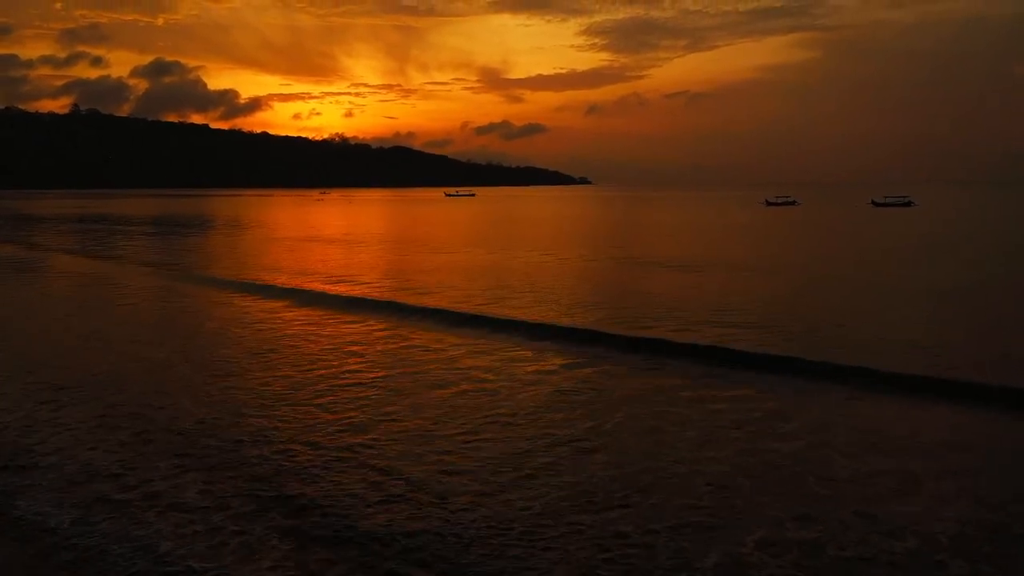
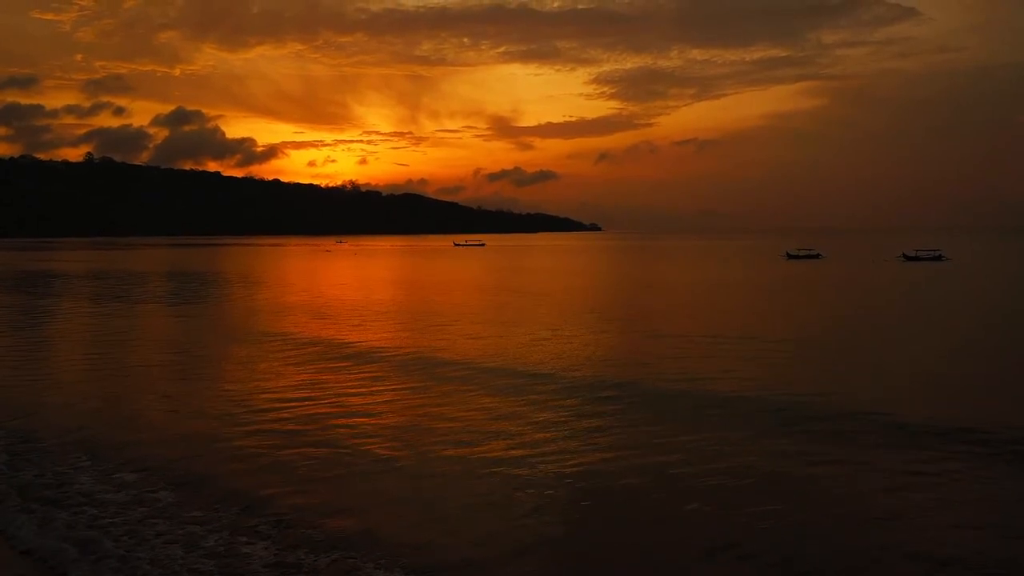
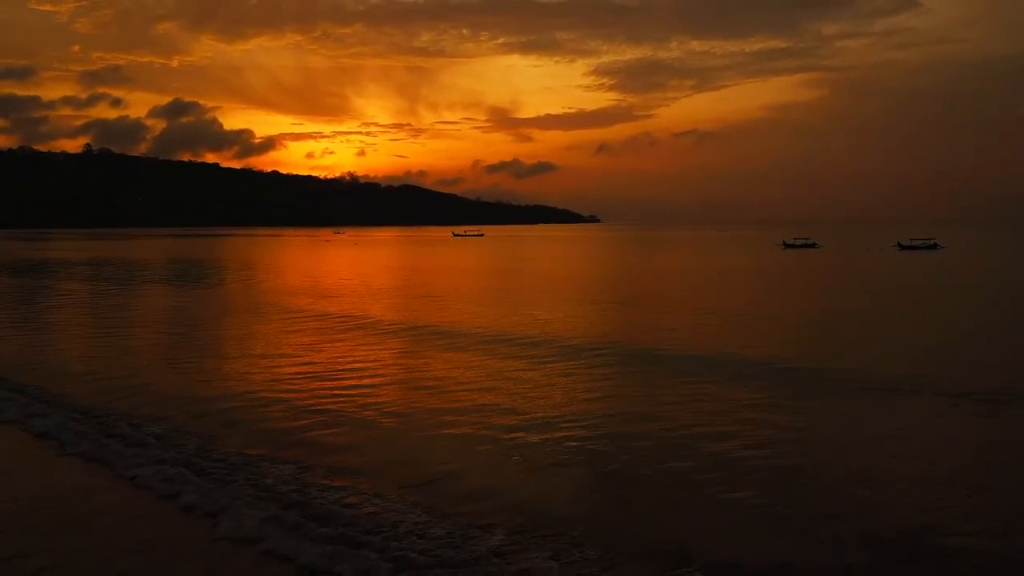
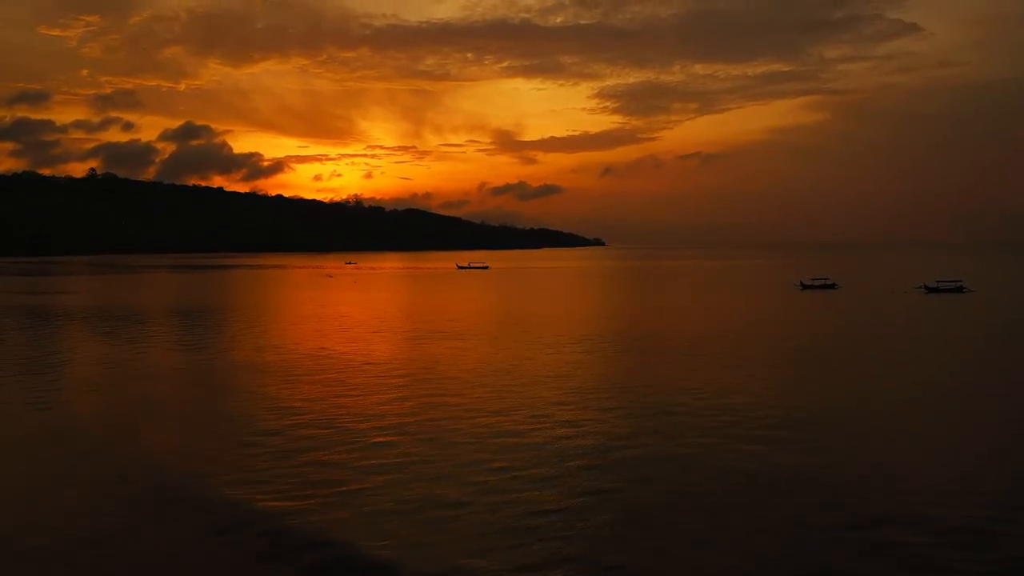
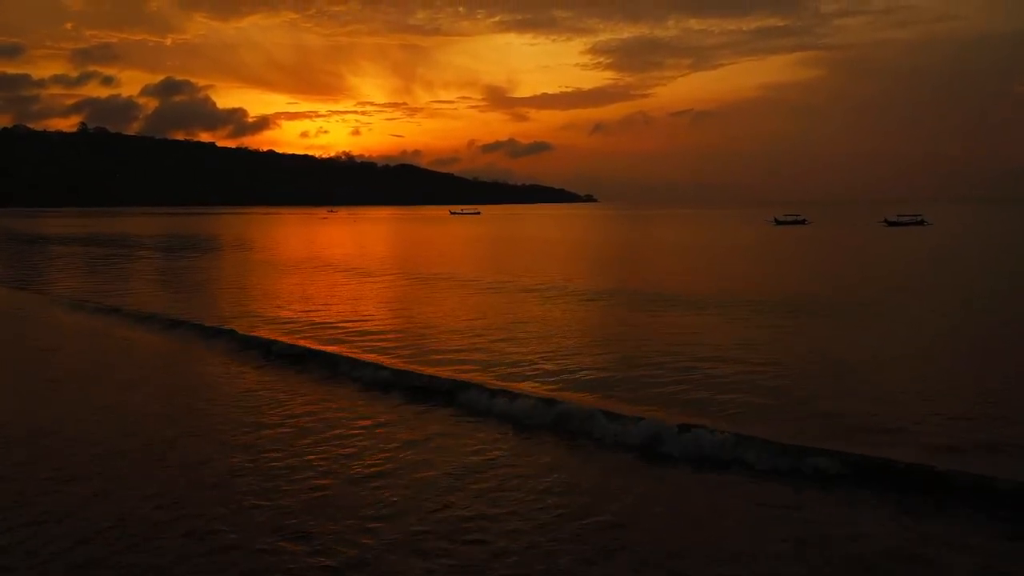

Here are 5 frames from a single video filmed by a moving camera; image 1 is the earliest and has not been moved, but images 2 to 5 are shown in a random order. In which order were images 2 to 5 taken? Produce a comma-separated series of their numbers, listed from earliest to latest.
5, 3, 2, 4
